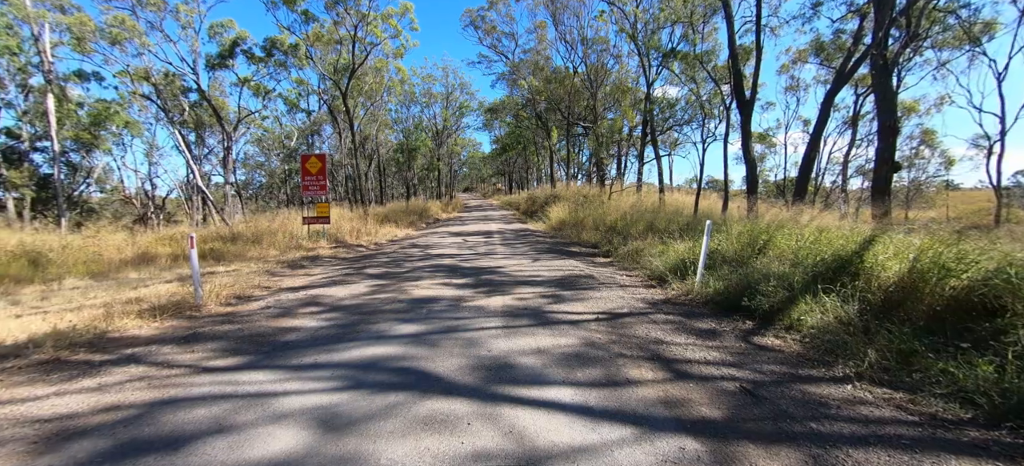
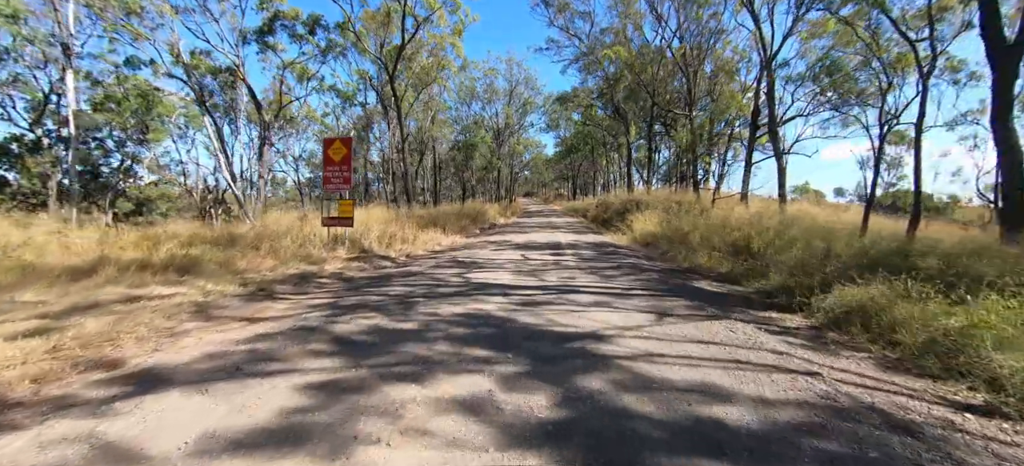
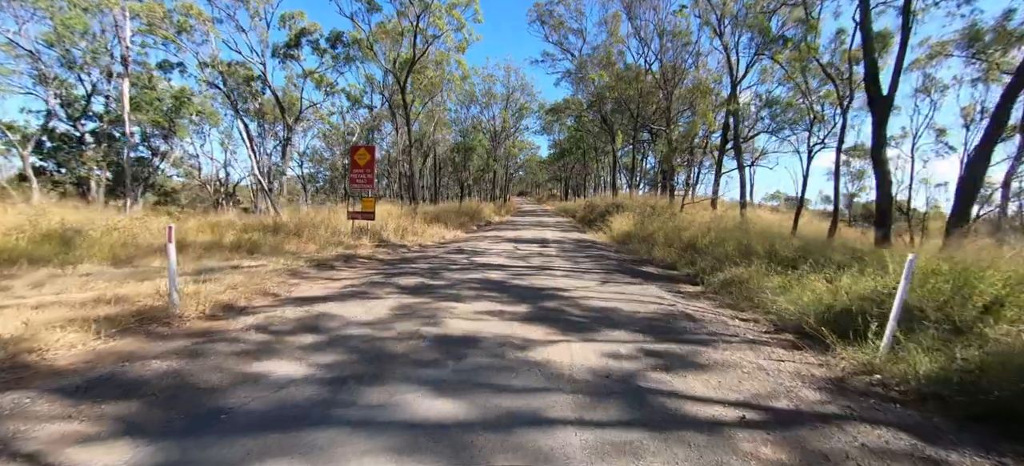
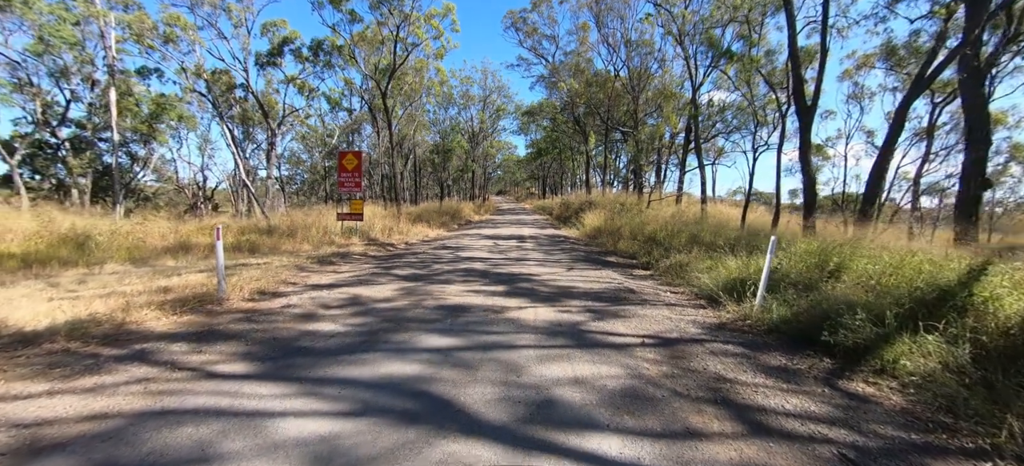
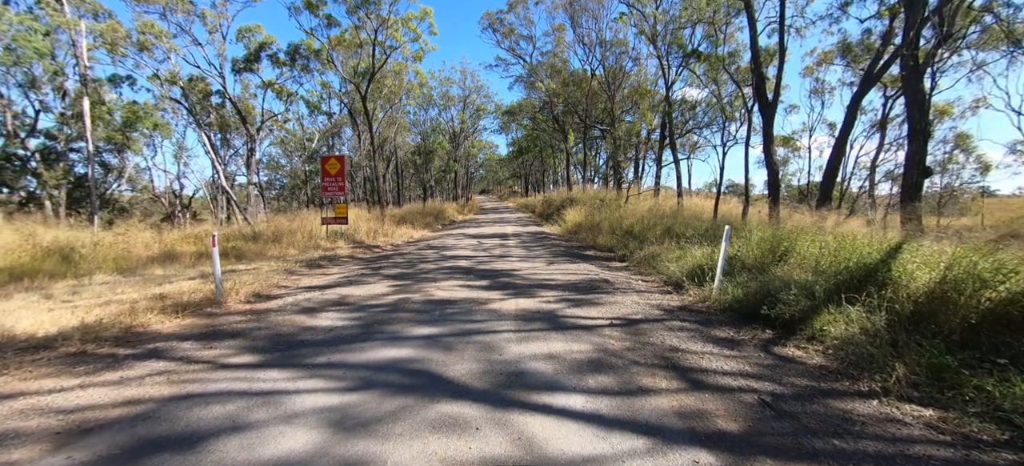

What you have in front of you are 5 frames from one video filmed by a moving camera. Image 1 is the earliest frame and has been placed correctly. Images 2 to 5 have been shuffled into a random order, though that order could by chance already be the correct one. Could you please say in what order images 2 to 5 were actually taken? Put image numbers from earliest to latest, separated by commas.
5, 4, 3, 2
